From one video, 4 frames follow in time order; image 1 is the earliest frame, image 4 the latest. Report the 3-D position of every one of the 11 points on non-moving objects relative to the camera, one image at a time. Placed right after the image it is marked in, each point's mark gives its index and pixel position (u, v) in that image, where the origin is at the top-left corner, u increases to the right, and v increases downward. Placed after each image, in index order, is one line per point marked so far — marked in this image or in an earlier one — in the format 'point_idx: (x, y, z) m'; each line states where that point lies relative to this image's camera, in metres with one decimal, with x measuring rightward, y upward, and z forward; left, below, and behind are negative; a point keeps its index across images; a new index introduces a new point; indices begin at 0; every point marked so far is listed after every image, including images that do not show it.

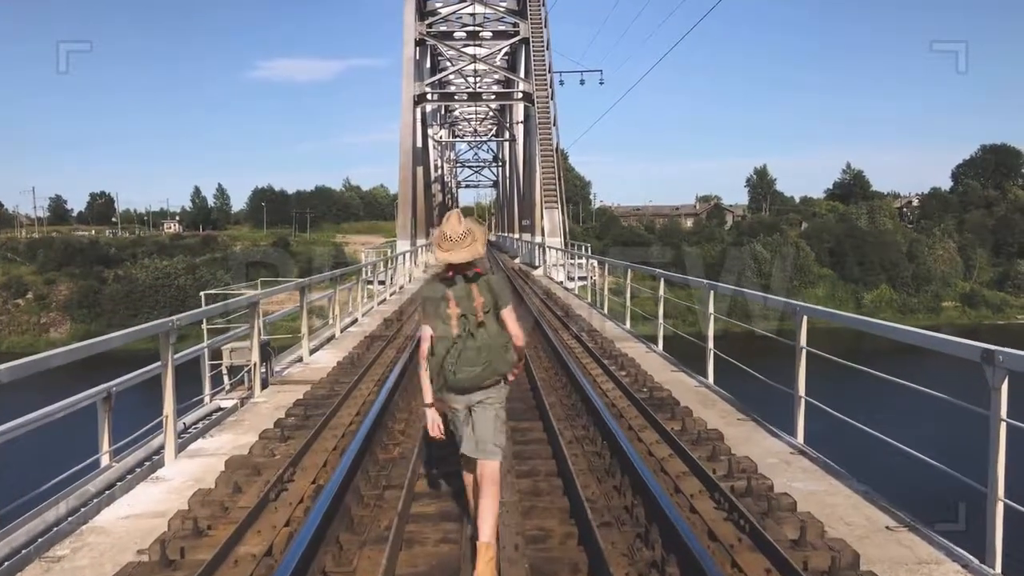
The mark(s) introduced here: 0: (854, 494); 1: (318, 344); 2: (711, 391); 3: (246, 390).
0: (+1.1, -0.7, +3.9) m
1: (-1.6, -0.5, +10.0) m
2: (+1.1, -0.5, +6.5) m
3: (-1.5, -0.6, +7.1) m
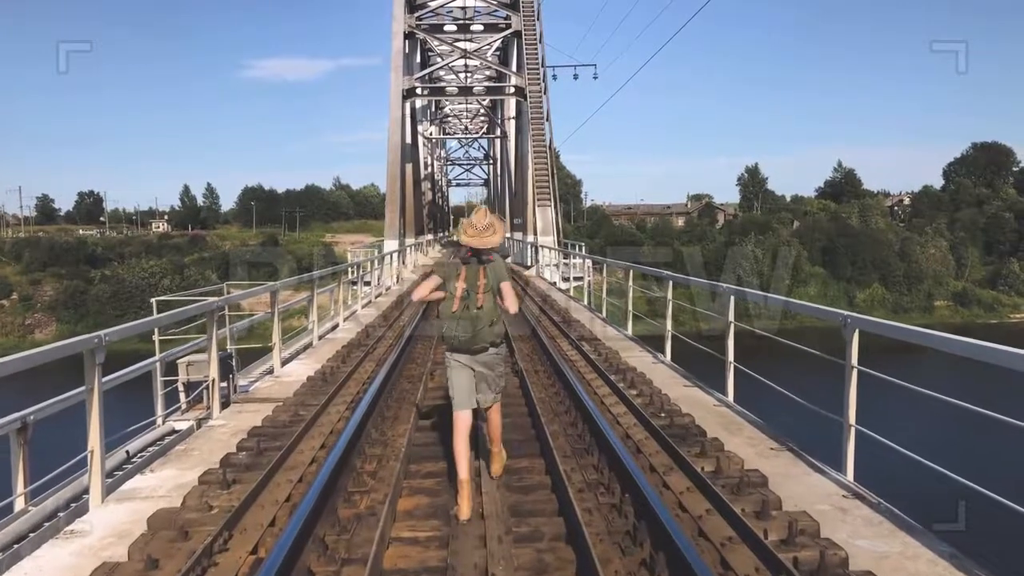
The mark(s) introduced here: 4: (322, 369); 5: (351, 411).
0: (+1.1, -0.7, +3.1) m
1: (-1.7, -0.5, +9.2) m
2: (+1.0, -0.6, +5.7) m
3: (-1.6, -0.6, +6.2) m
4: (-1.0, -0.4, +6.5) m
5: (-0.7, -0.5, +5.0) m
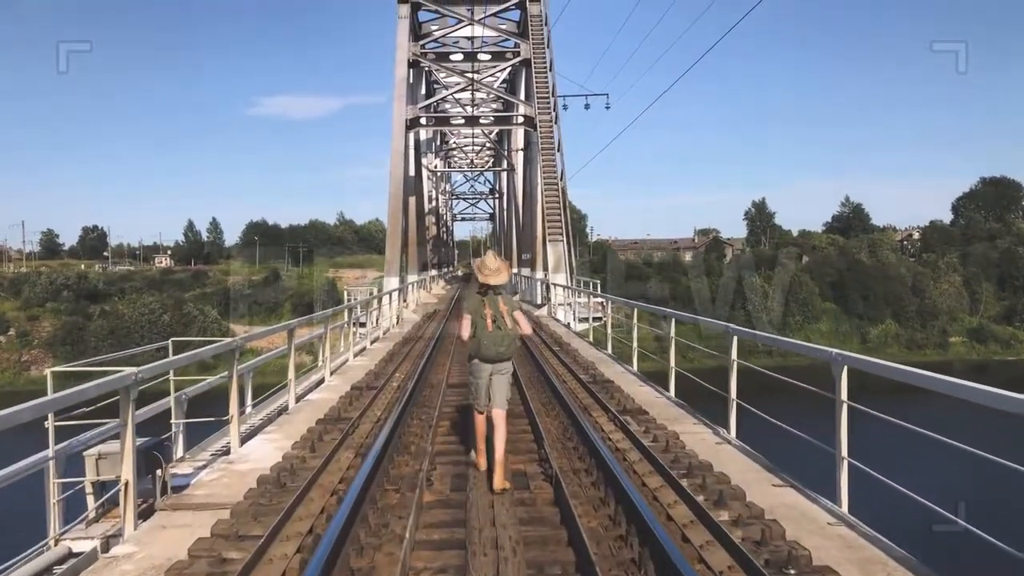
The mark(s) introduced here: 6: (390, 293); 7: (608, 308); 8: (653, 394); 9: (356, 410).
0: (+1.2, -0.9, +1.4) m
1: (-1.6, -0.8, +7.5) m
2: (+1.2, -0.8, +4.0) m
3: (-1.5, -0.9, +4.5) m
4: (-0.9, -0.7, +4.8) m
5: (-0.6, -0.7, +3.3) m
6: (-1.9, -0.1, +19.0) m
7: (+1.5, -0.3, +18.7) m
8: (+0.9, -0.7, +8.1) m
9: (-0.9, -0.7, +6.7) m
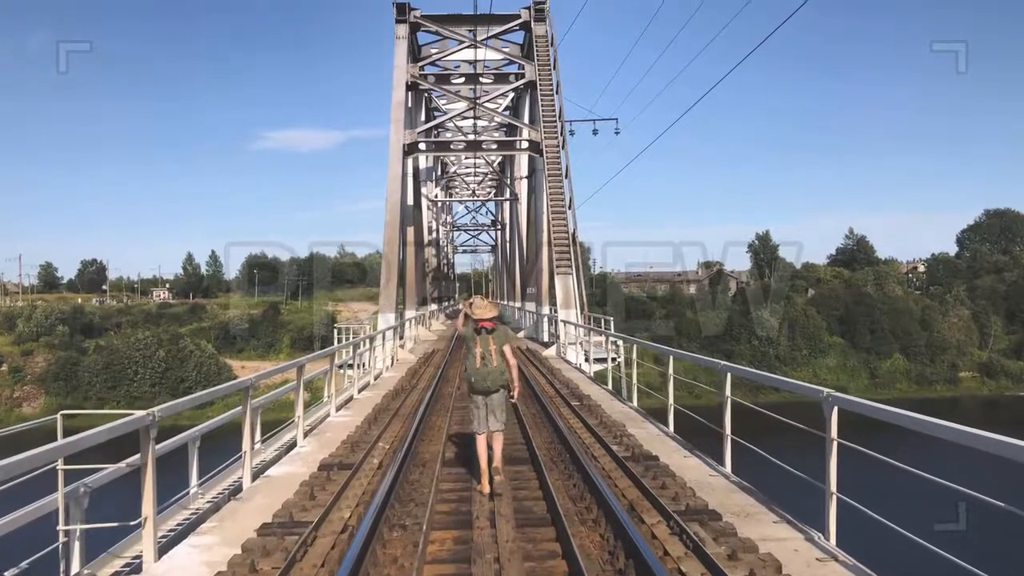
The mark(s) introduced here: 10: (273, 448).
0: (+1.3, -0.9, -0.3) m
1: (-1.5, -1.1, +5.7) m
2: (+1.2, -0.9, +2.3) m
3: (-1.4, -1.0, +2.8) m
4: (-0.8, -0.9, +3.1) m
5: (-0.5, -0.8, +1.6) m
6: (-1.8, -0.6, +17.3) m
7: (+1.6, -0.9, +17.0) m
8: (+1.0, -0.9, +6.3) m
9: (-0.8, -0.9, +5.0) m
10: (-1.6, -1.0, +8.2) m
